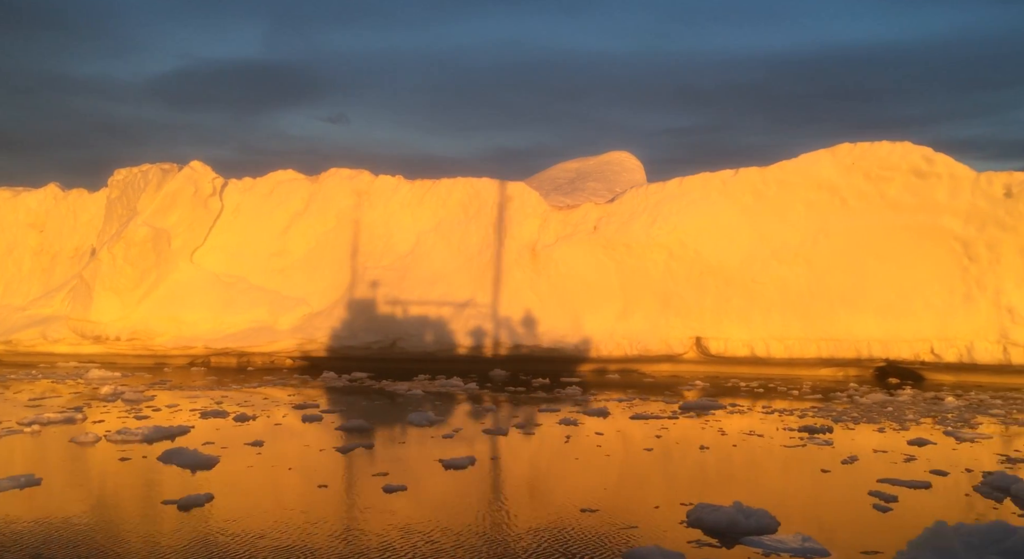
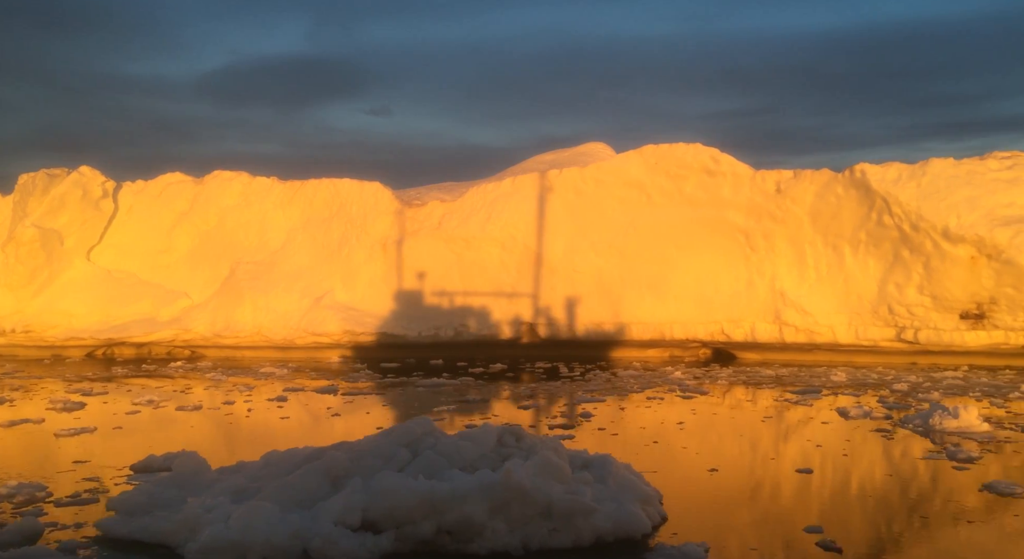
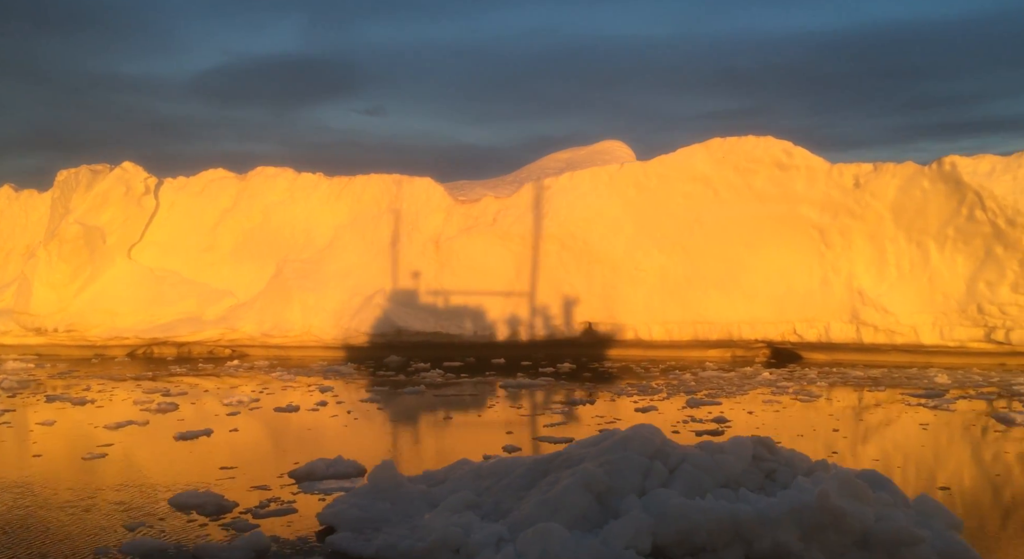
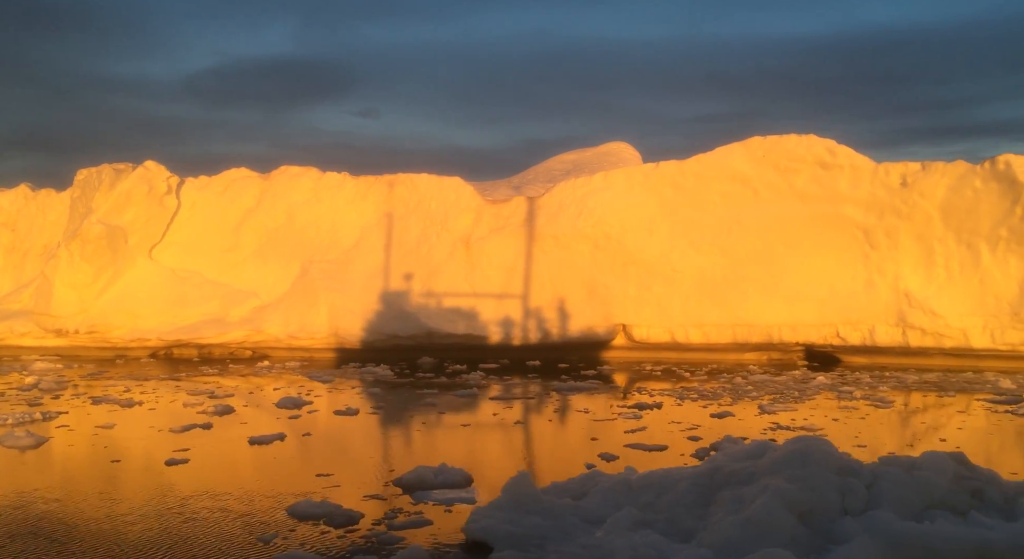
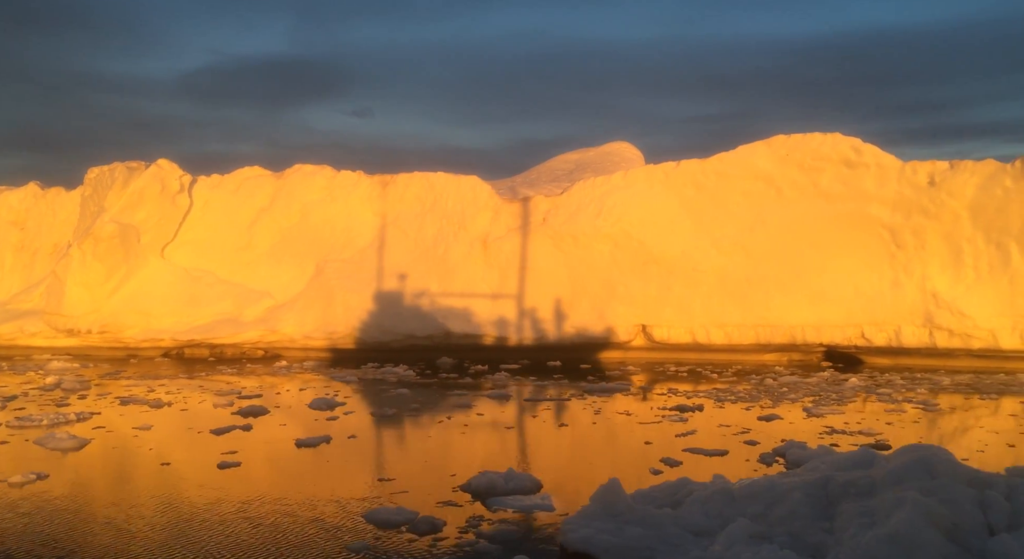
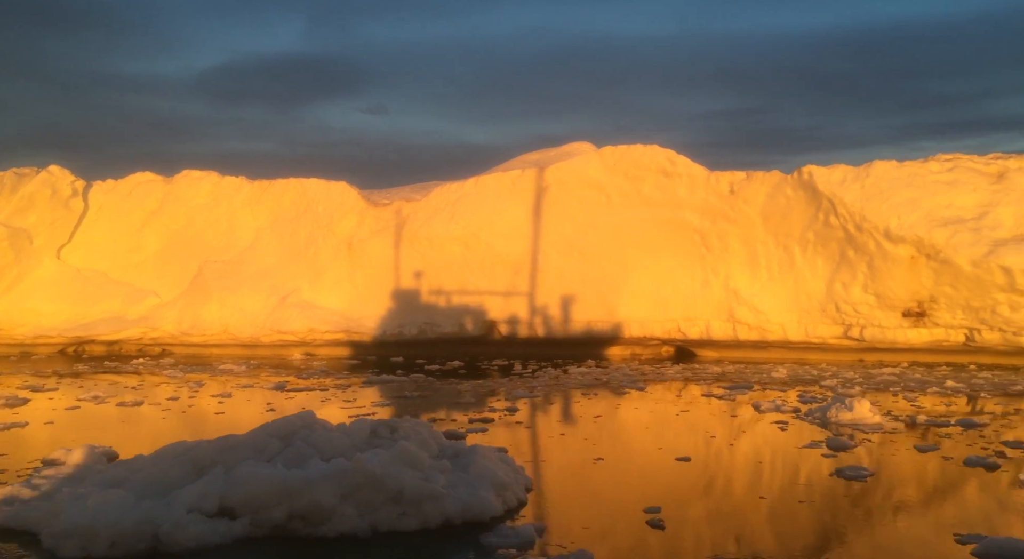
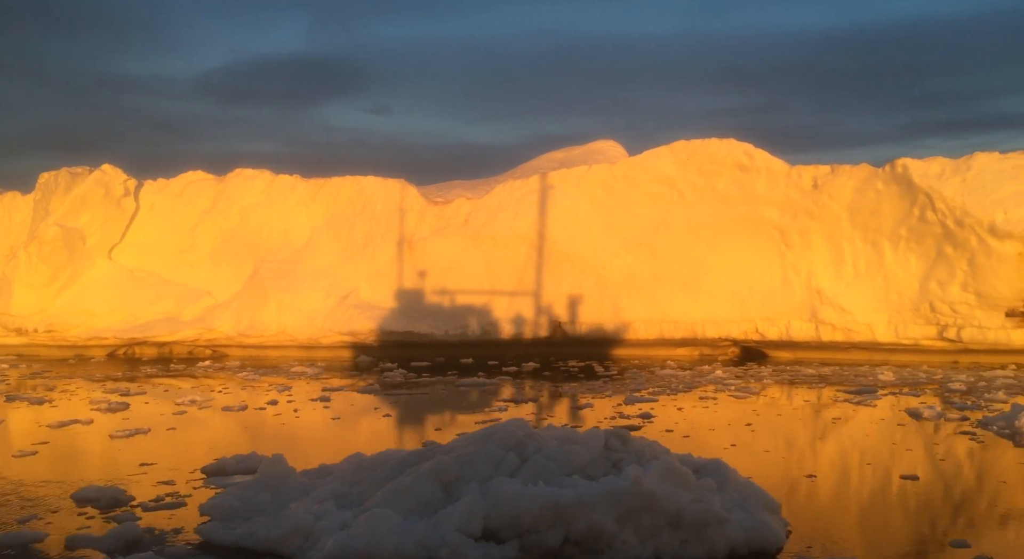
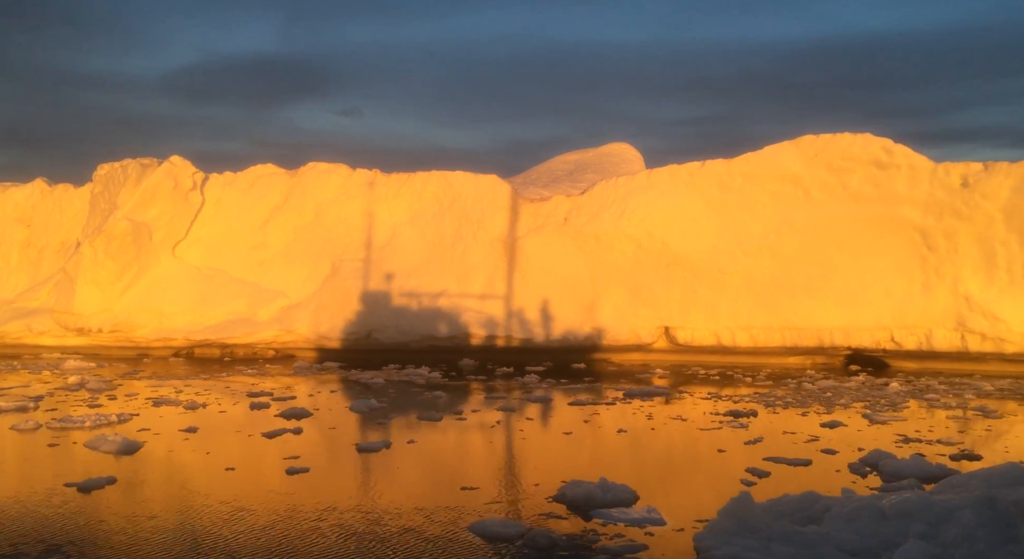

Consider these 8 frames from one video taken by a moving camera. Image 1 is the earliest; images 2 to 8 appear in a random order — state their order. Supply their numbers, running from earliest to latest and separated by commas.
8, 5, 4, 3, 7, 2, 6
